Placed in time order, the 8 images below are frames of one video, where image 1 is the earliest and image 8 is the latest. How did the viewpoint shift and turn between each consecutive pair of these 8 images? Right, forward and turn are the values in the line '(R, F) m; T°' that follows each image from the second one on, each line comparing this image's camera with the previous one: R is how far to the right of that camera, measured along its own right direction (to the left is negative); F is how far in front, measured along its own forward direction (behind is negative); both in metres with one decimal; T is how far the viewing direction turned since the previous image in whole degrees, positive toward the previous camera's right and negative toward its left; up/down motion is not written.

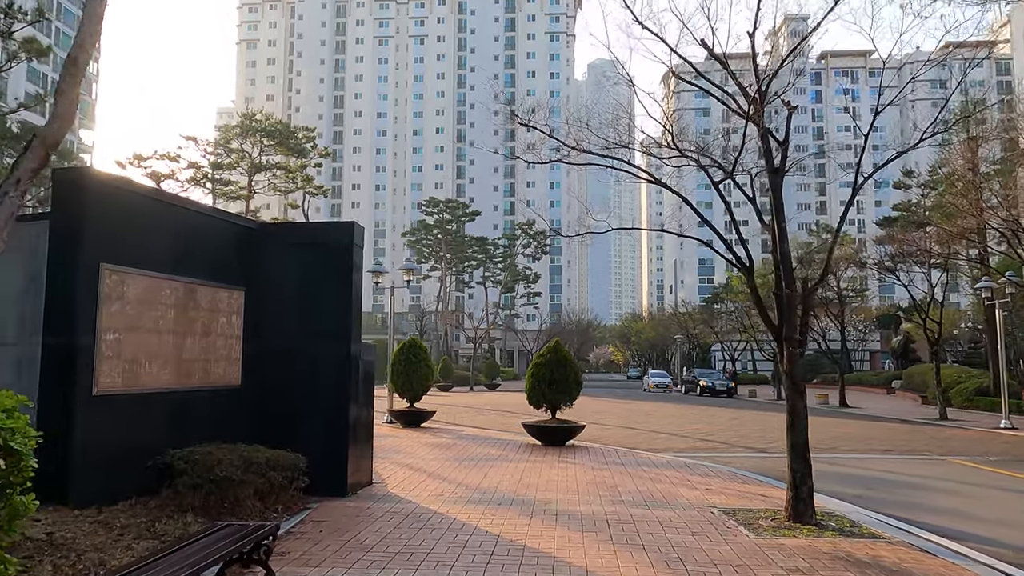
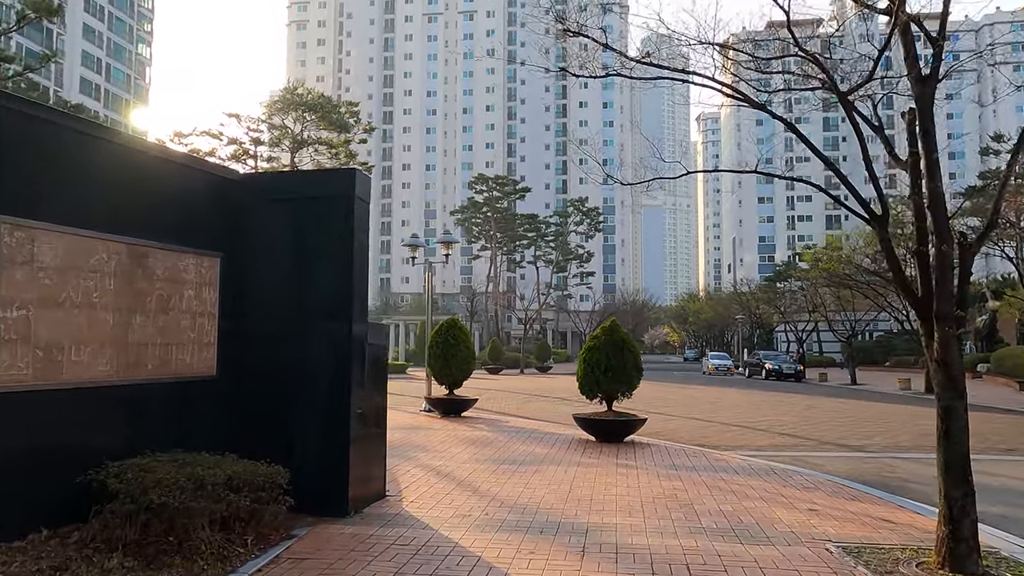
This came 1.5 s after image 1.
(+0.1, +1.7) m; -4°
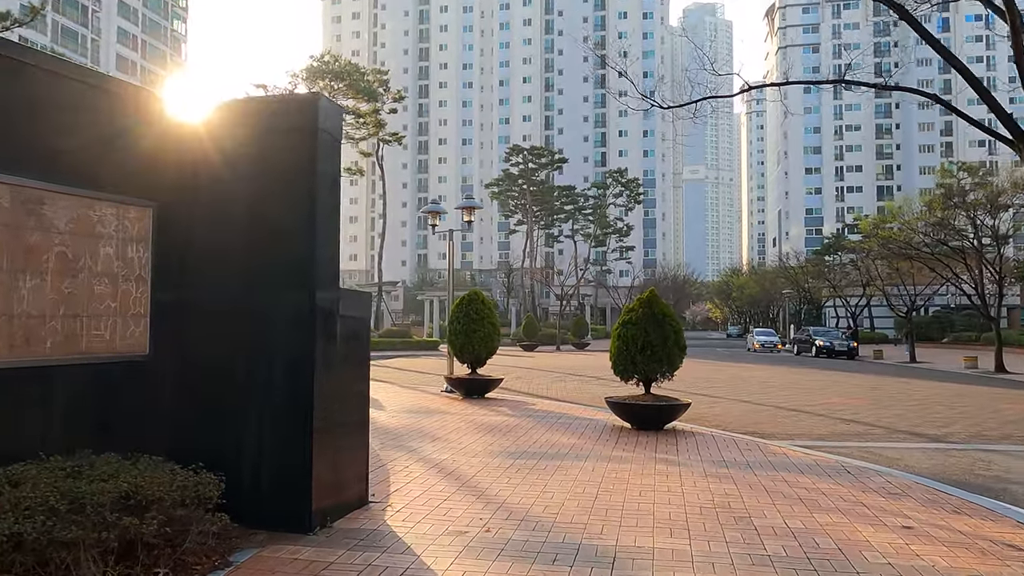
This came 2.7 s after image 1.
(+0.2, +1.3) m; -3°
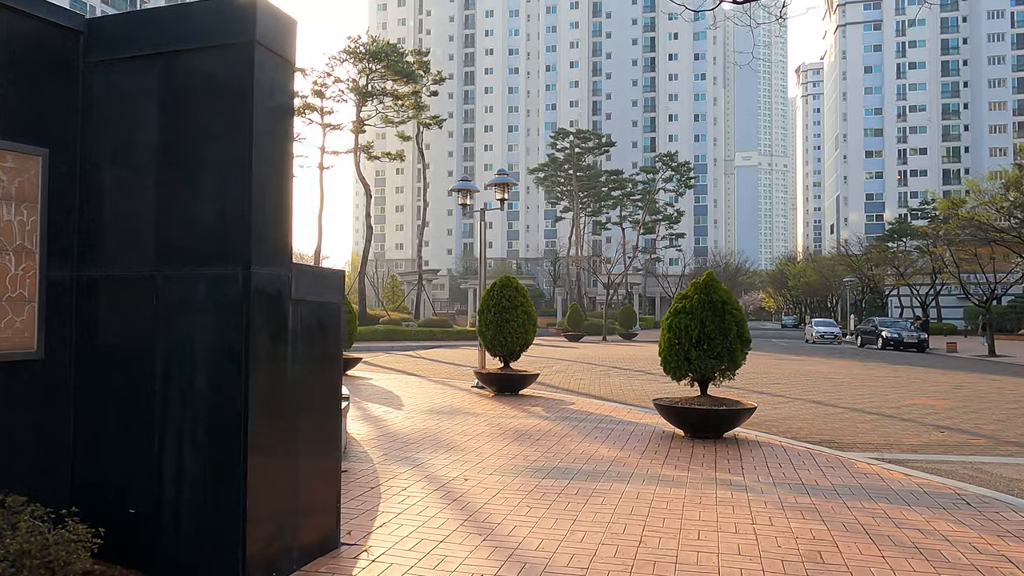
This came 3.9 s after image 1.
(+0.2, +1.4) m; -4°
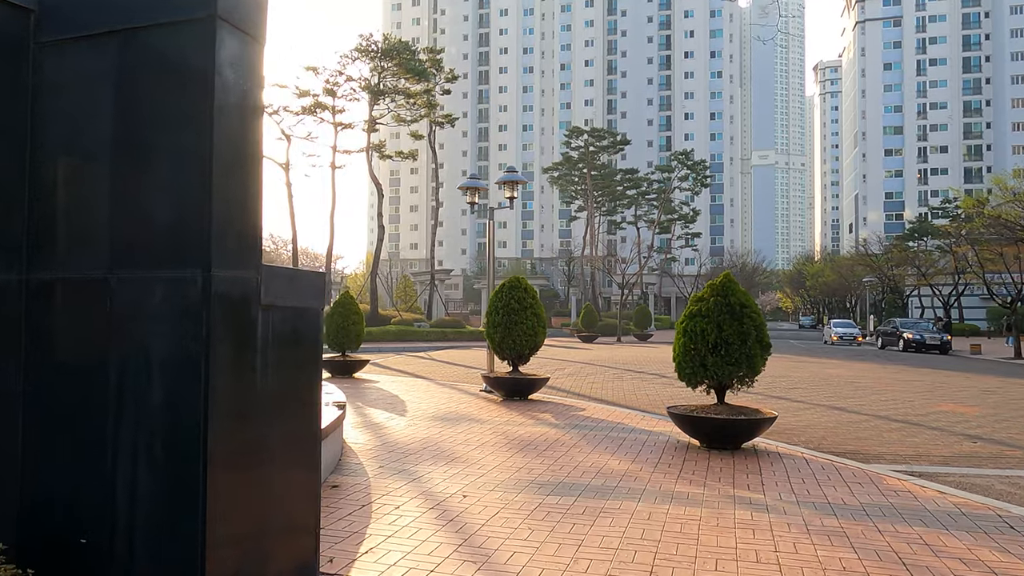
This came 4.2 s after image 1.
(+0.1, +0.4) m; -1°
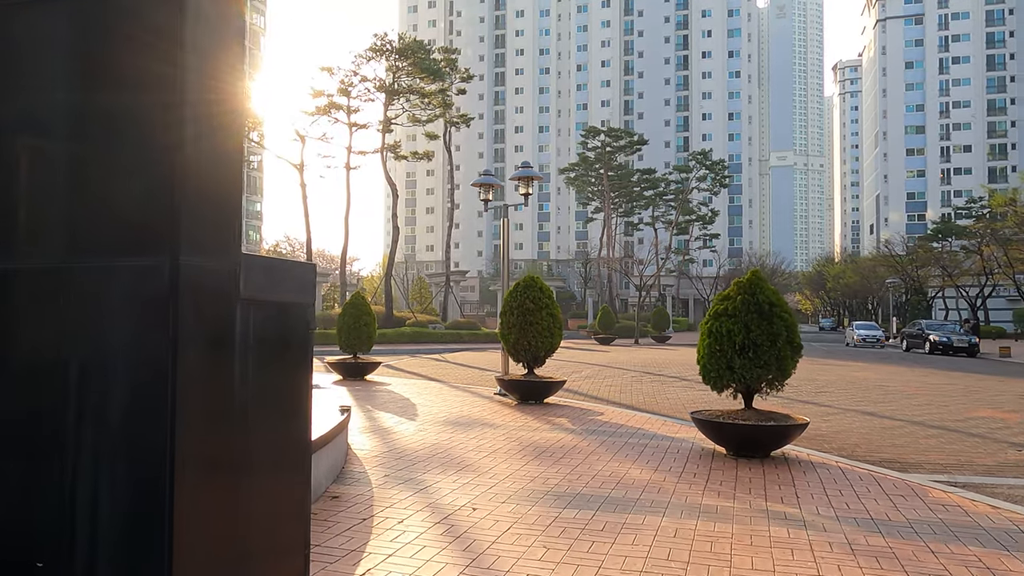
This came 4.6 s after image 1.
(0.0, +0.4) m; -1°
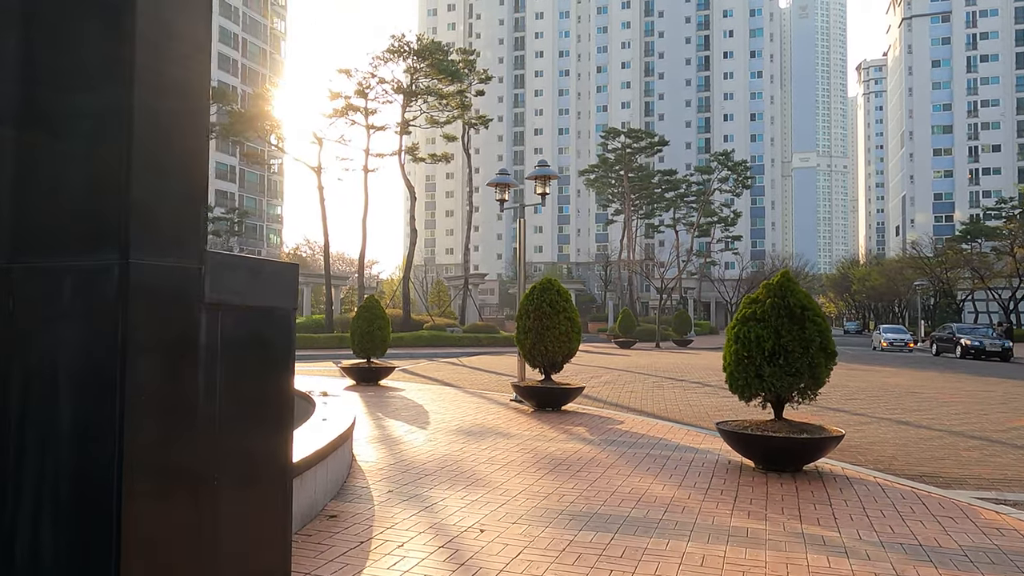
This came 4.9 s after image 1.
(+0.1, +0.4) m; -2°
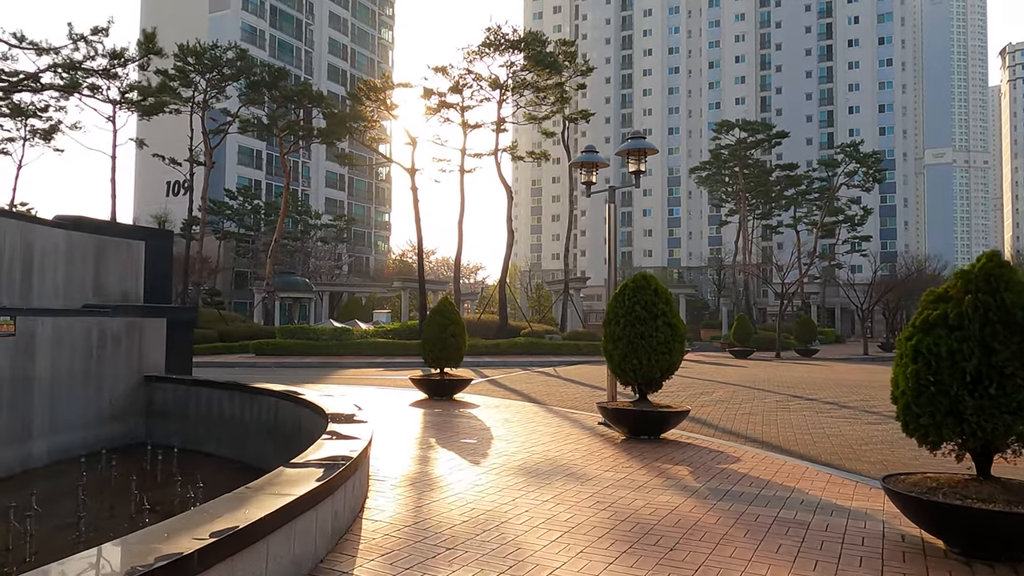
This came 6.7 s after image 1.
(+0.3, +2.0) m; -8°
